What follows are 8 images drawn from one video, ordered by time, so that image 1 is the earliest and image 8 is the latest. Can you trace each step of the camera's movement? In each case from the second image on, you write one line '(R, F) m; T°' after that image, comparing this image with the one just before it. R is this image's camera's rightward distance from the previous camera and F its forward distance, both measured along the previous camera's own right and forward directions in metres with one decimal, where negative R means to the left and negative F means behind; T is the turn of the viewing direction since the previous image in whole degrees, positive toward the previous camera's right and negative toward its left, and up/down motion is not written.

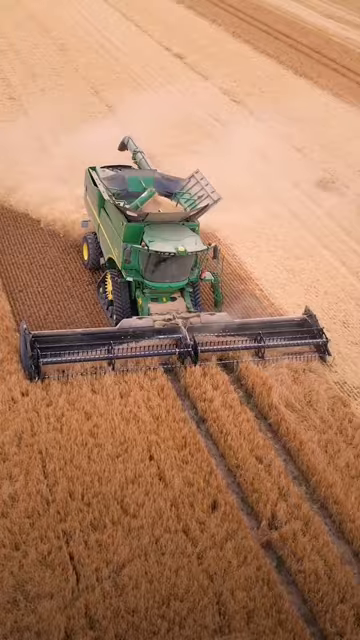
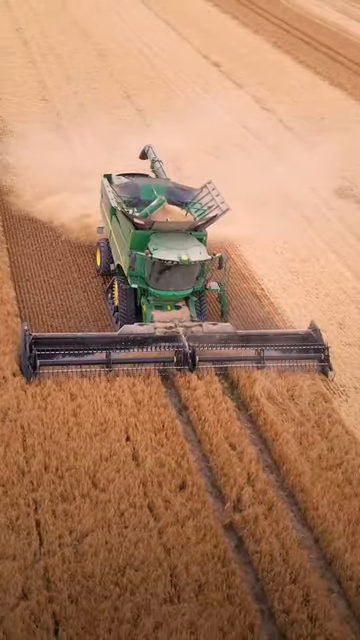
(+0.6, -0.3) m; -4°
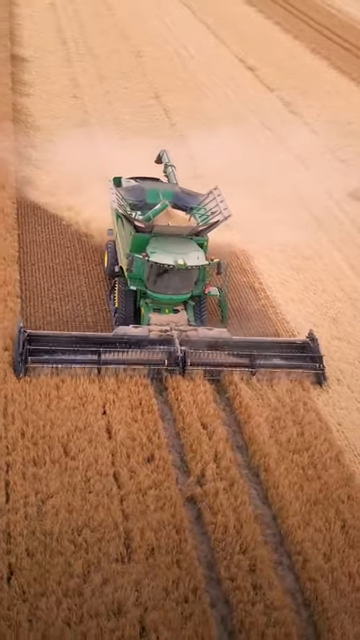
(+0.7, -0.3) m; -4°
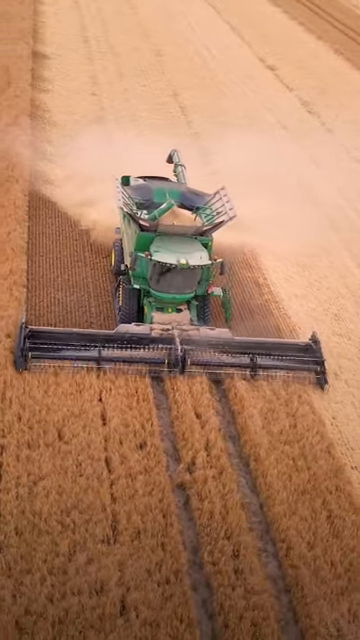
(+0.3, -0.1) m; -2°
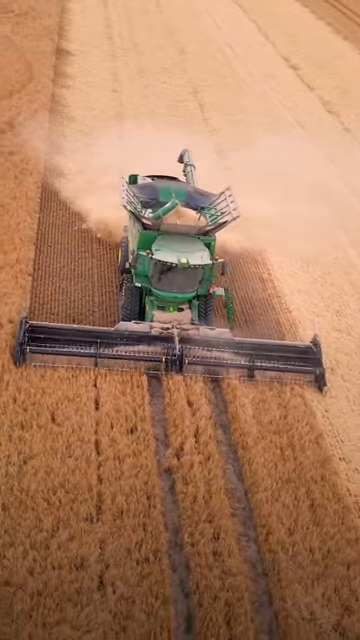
(+0.4, -0.2) m; -2°
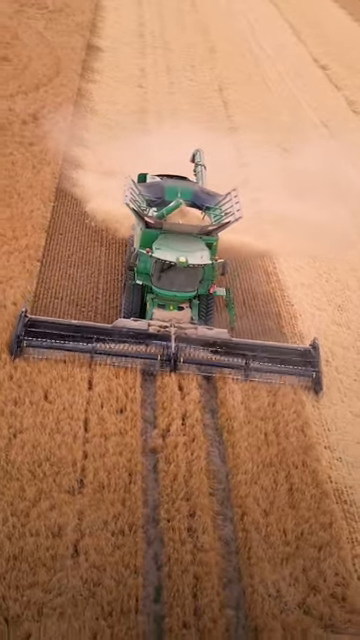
(+0.5, -0.2) m; -3°
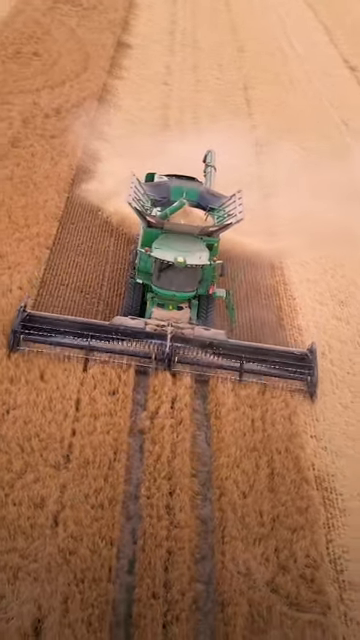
(+0.5, -0.2) m; -3°
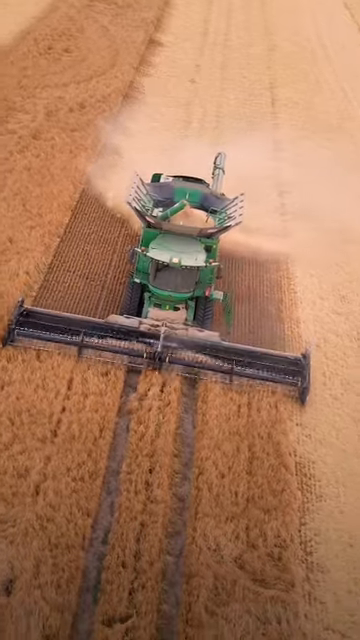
(+0.5, -0.3) m; -3°
